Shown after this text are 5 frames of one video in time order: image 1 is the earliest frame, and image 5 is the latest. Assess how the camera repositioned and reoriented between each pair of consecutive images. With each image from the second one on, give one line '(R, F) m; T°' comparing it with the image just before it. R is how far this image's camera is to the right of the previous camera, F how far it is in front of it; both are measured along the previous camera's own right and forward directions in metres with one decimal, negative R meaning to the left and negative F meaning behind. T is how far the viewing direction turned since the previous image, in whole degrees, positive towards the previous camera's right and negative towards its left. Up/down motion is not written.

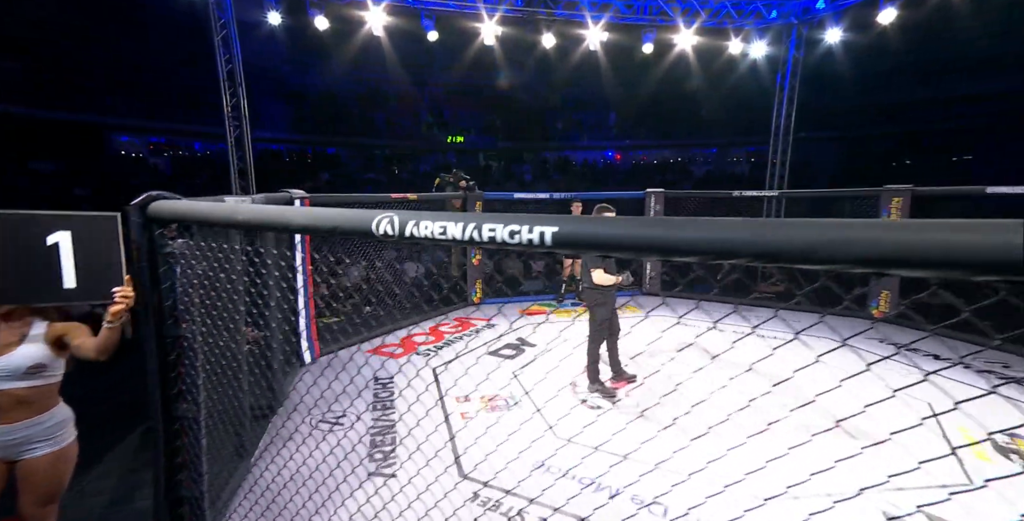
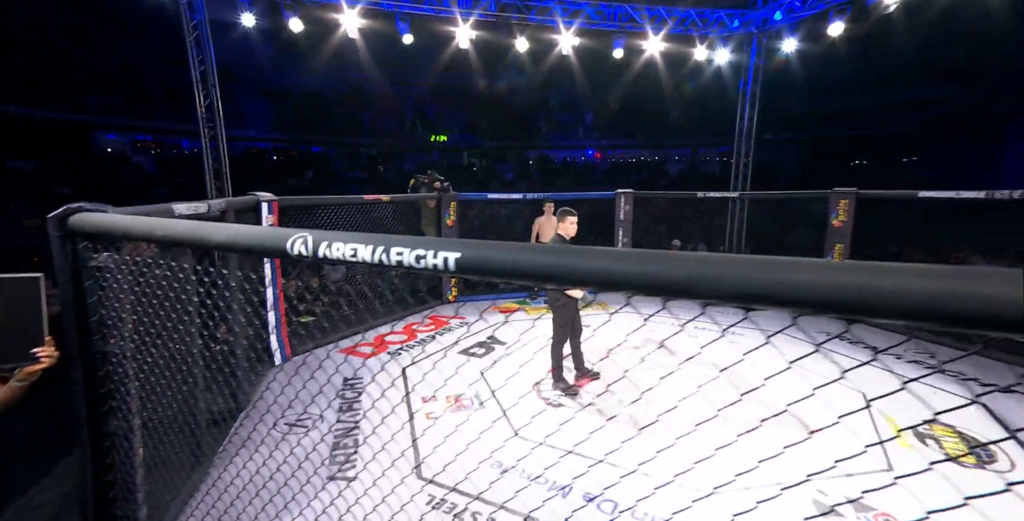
(+0.3, -0.1) m; +2°
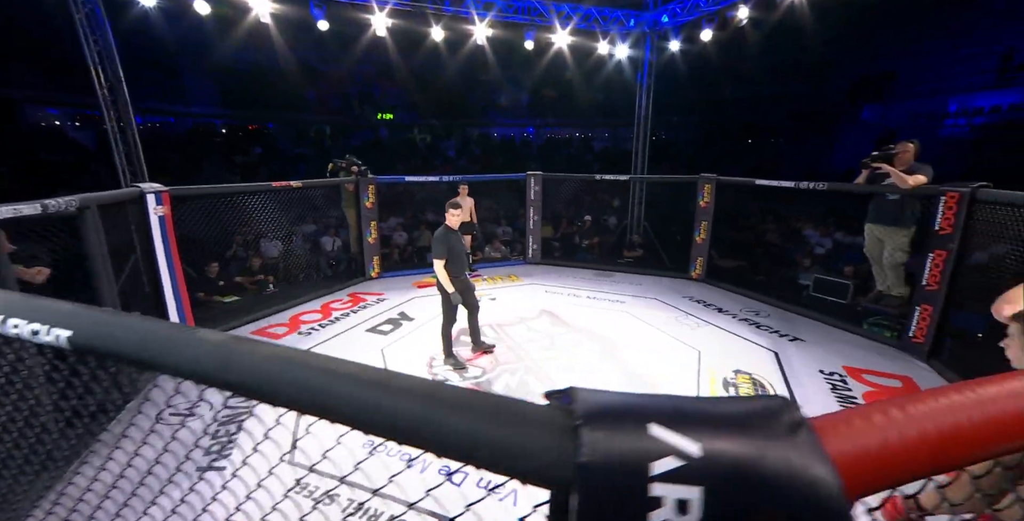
(+0.8, -0.9) m; +6°
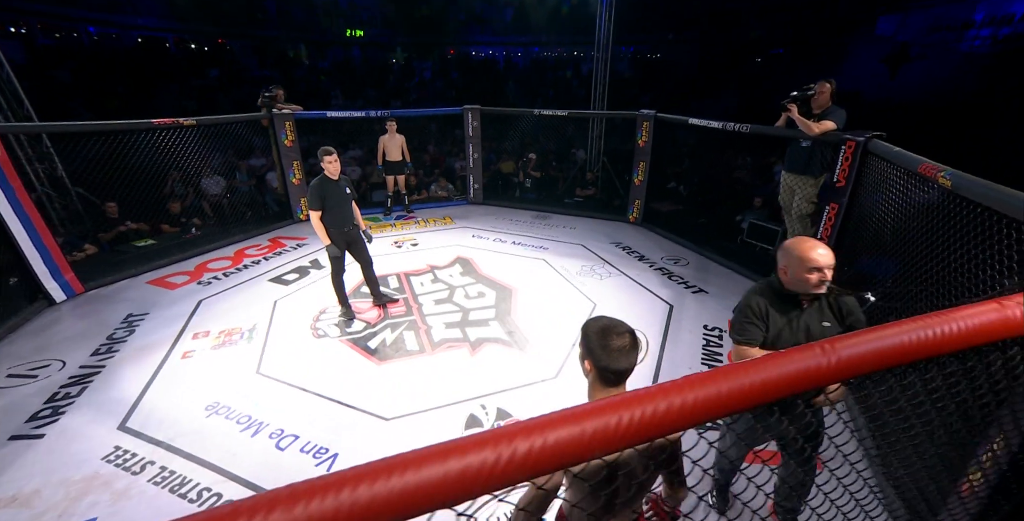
(+1.3, +0.2) m; 0°
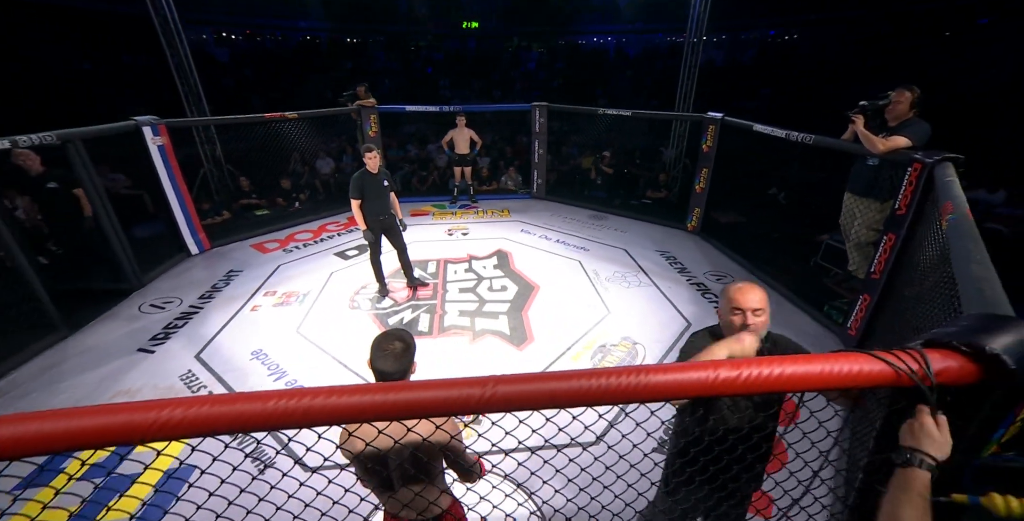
(+1.0, -0.1) m; -14°
